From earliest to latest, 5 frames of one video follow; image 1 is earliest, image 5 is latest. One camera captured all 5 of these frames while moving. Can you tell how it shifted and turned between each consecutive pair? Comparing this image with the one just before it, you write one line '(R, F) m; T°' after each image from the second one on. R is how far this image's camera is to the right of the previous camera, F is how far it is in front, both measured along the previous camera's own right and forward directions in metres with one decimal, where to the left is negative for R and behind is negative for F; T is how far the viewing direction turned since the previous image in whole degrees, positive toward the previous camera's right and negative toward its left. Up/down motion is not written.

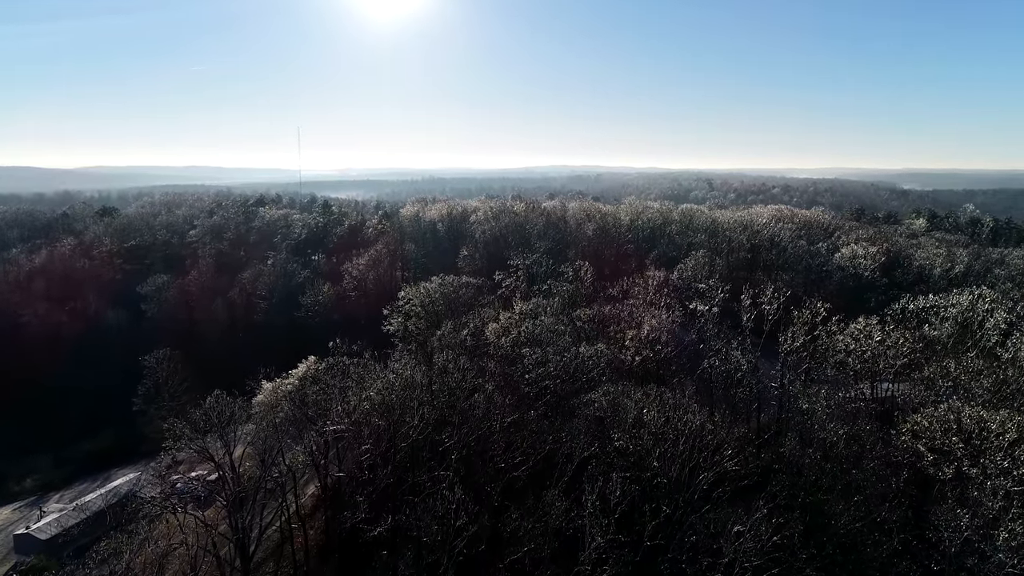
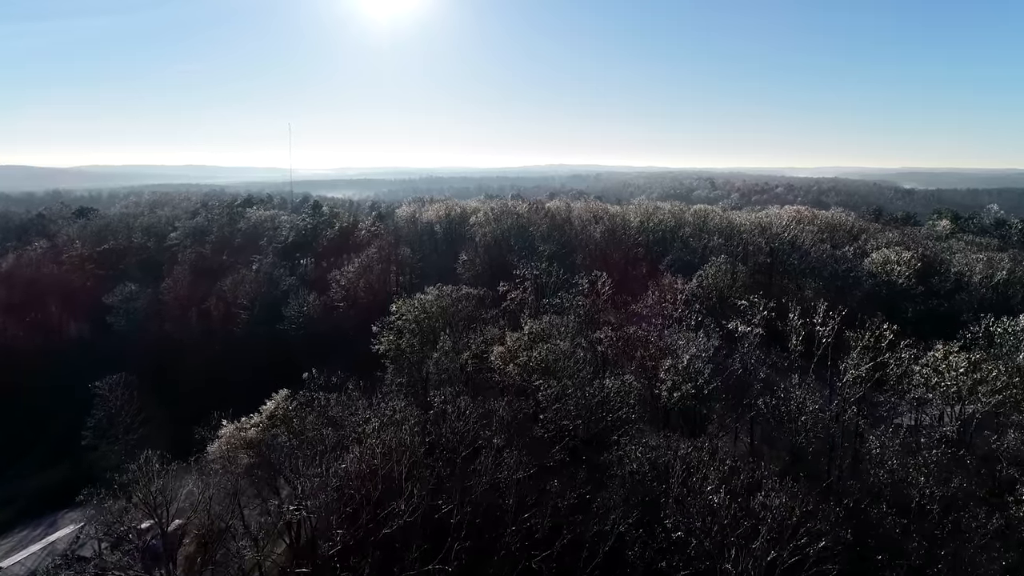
(-0.3, +4.7) m; 0°
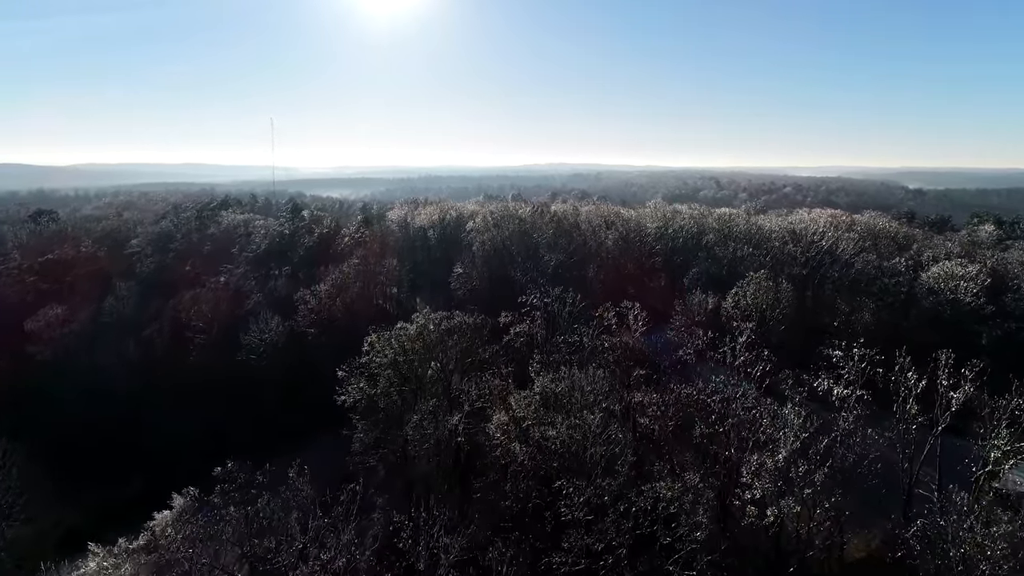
(-0.2, +7.8) m; 0°
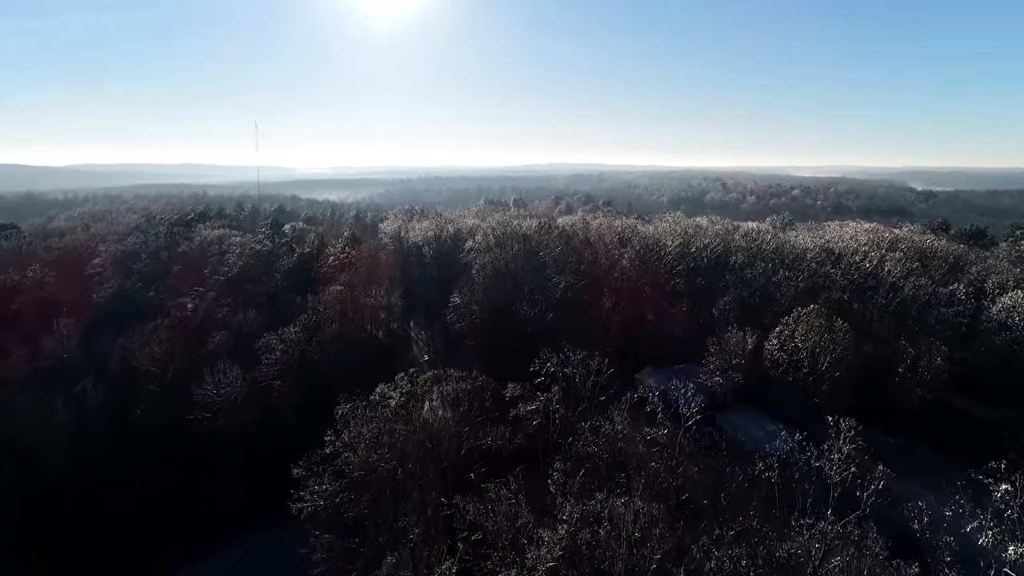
(-0.2, +6.6) m; 0°
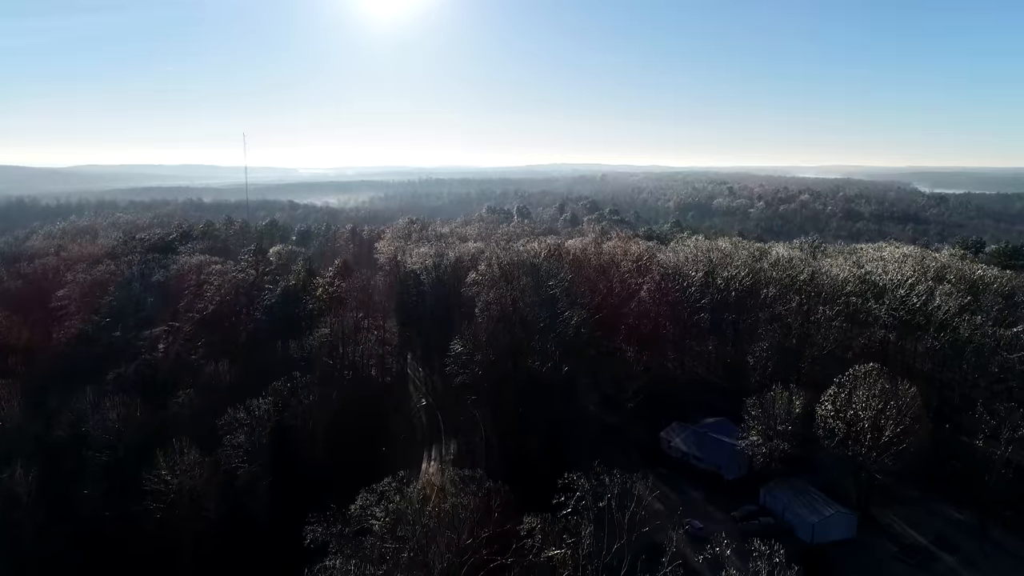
(-0.3, +5.3) m; 0°
